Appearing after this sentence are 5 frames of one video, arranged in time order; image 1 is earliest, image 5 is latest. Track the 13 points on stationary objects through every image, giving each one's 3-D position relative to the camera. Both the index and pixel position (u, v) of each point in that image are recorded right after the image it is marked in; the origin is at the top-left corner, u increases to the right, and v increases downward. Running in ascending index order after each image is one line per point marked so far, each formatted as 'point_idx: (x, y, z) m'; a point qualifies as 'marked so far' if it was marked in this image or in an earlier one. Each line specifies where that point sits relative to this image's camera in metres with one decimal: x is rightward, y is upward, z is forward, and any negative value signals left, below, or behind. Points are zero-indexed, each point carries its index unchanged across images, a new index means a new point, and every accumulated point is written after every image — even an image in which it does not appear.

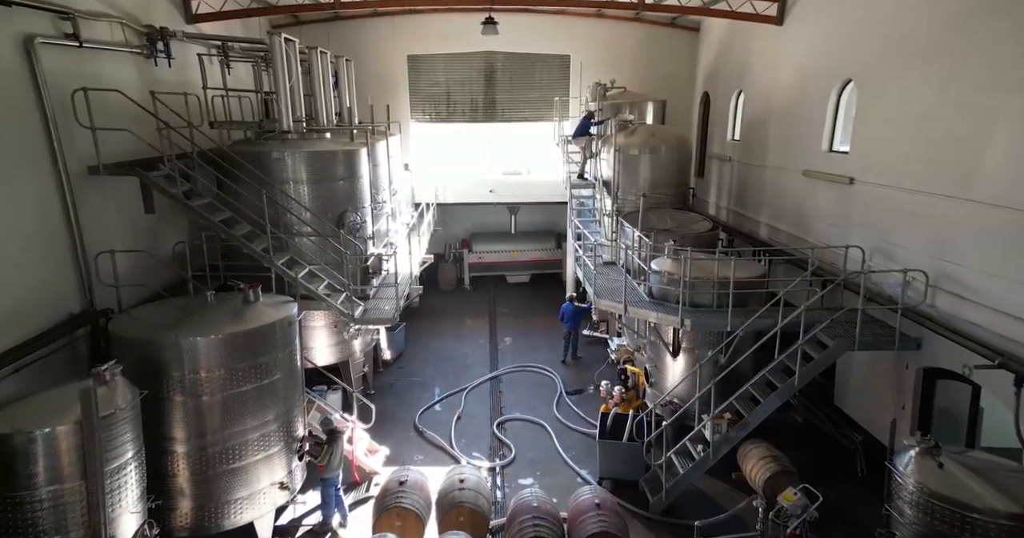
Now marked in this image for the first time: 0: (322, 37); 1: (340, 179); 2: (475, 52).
0: (-4.6, +5.6, +13.3) m
1: (-2.6, +1.3, +8.1) m
2: (-0.9, +5.4, +13.5) m
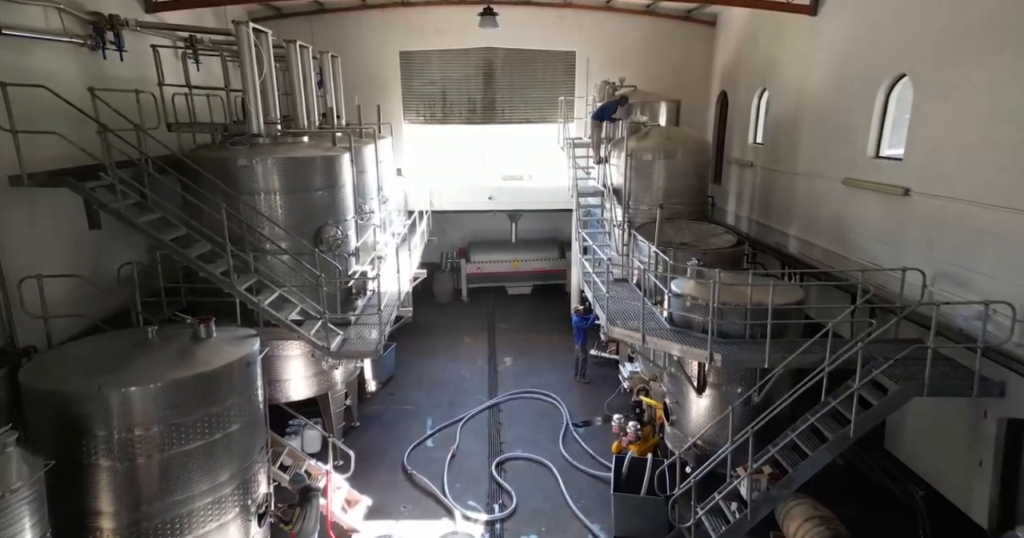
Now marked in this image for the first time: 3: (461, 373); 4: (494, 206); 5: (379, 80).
0: (-4.6, +5.3, +12.3) m
1: (-2.5, +1.1, +7.2) m
2: (-0.9, +5.1, +12.5) m
3: (-1.0, -2.0, +10.6) m
4: (-0.4, +1.5, +12.6) m
5: (-3.1, +4.3, +12.5) m
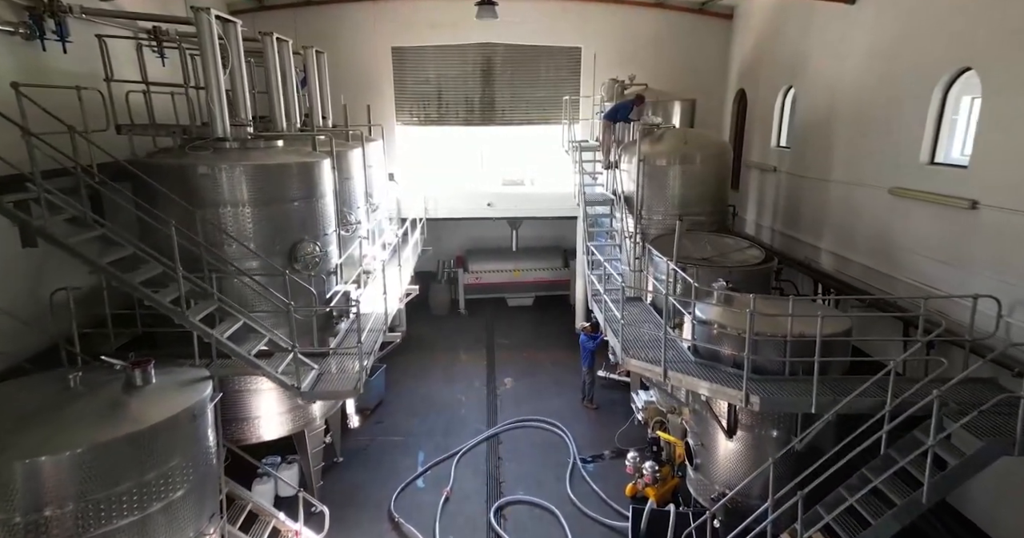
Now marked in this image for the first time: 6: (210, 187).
0: (-4.6, +5.1, +11.4) m
1: (-2.5, +0.8, +6.3) m
2: (-0.9, +4.8, +11.7) m
3: (-1.0, -2.3, +9.7) m
4: (-0.4, +1.2, +11.7) m
5: (-3.0, +4.1, +11.6) m
6: (-3.3, +0.9, +5.9) m
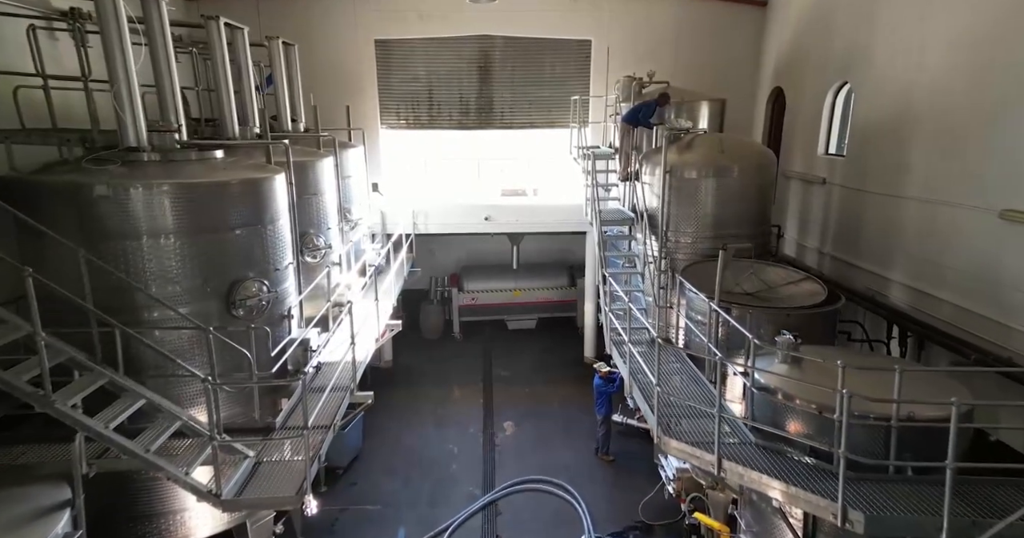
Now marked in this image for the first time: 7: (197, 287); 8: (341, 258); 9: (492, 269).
0: (-4.6, +4.6, +10.0) m
1: (-2.5, +0.4, +4.9) m
2: (-0.9, +4.4, +10.2) m
3: (-1.0, -2.7, +8.3) m
4: (-0.4, +0.8, +10.3) m
5: (-3.0, +3.6, +10.2) m
6: (-3.3, +0.5, +4.4) m
7: (-2.7, -0.1, +4.8) m
8: (-2.4, +0.2, +7.7) m
9: (-0.5, 0.0, +12.7) m
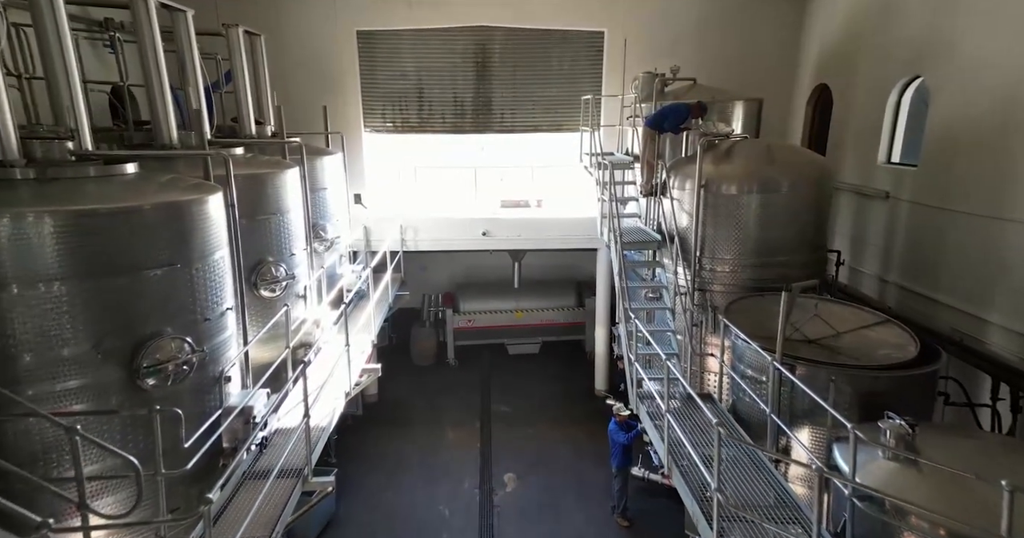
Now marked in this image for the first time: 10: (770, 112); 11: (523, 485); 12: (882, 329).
0: (-4.6, +4.2, +8.7) m
1: (-2.5, 0.0, +3.6) m
2: (-0.9, +4.0, +9.0) m
3: (-1.0, -3.1, +7.0) m
4: (-0.4, +0.4, +9.0) m
5: (-3.0, +3.2, +8.9) m
6: (-3.2, +0.1, +3.2) m
7: (-2.7, -0.5, +3.5) m
8: (-2.4, -0.2, +6.4) m
9: (-0.5, -0.4, +11.4) m
10: (+4.3, +2.7, +9.2) m
11: (+0.1, -3.0, +7.5) m
12: (+3.4, -0.5, +4.9) m
